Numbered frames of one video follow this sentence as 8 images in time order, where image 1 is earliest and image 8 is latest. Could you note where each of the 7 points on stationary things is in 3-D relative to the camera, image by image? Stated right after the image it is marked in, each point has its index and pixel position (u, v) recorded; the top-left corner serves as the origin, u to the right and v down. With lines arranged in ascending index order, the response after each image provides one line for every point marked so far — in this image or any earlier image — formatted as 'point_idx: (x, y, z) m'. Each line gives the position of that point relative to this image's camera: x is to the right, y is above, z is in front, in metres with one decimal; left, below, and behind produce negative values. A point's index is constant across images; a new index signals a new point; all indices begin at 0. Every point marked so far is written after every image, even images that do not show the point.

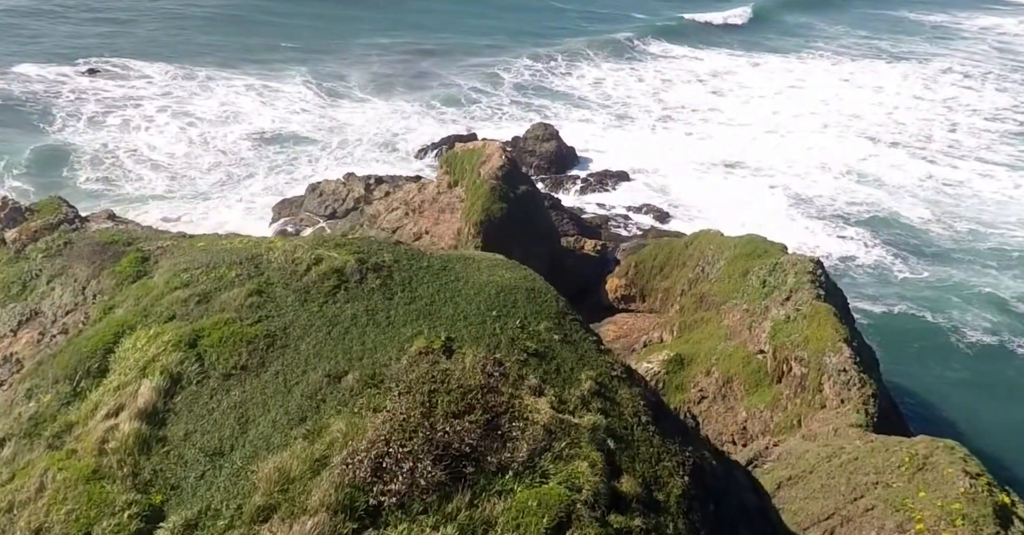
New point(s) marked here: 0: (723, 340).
0: (+4.2, -1.5, +17.7) m
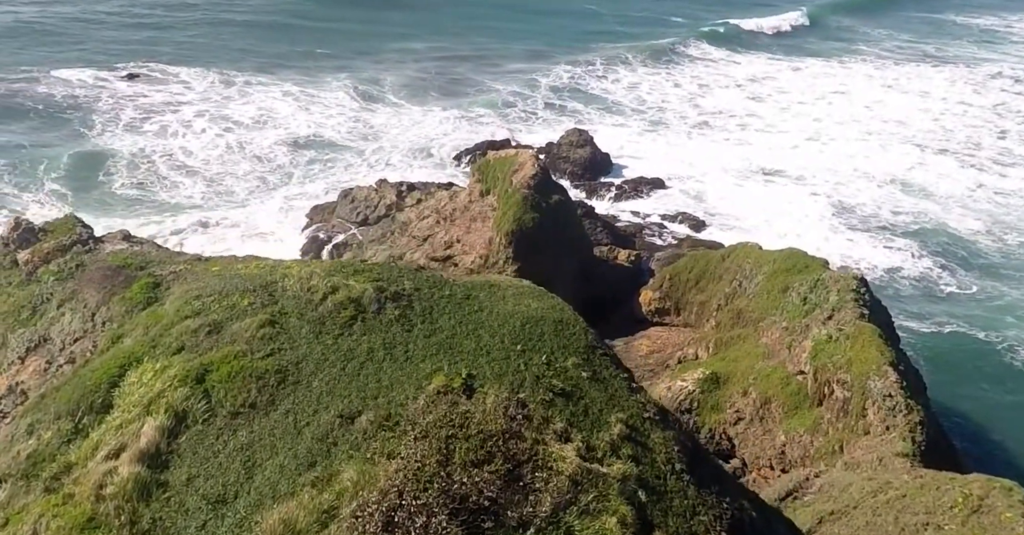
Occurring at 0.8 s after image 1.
0: (+4.8, -1.8, +17.1) m
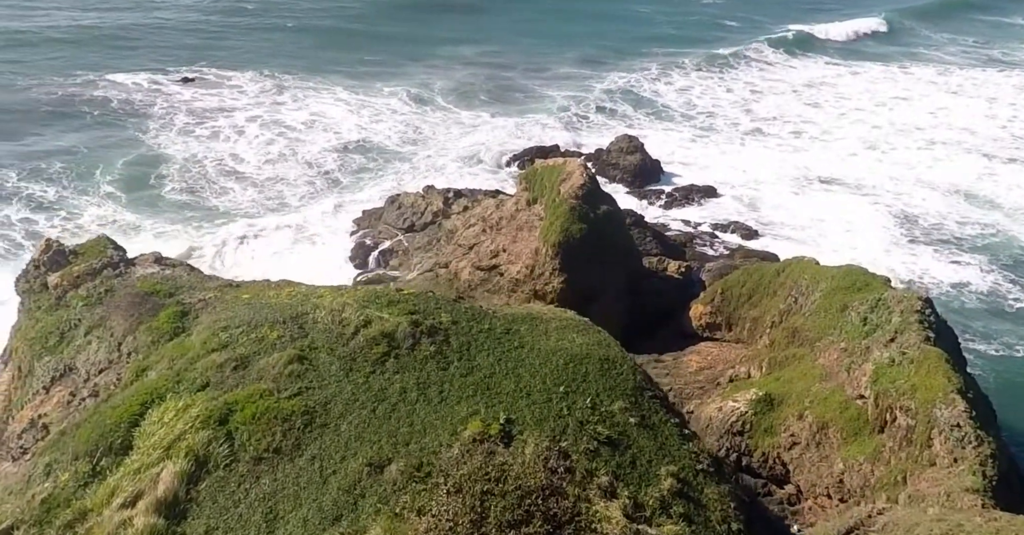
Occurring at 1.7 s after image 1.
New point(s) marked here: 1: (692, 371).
0: (+5.7, -2.1, +16.3) m
1: (+4.1, -2.3, +20.0) m
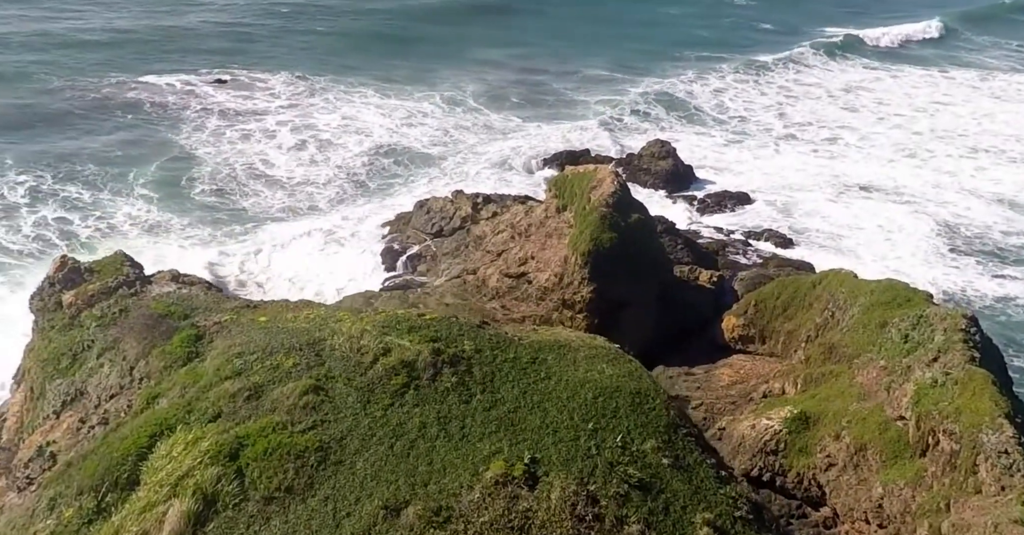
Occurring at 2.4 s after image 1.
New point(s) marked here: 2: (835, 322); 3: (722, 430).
0: (+6.2, -2.4, +15.8) m
1: (+4.7, -2.6, +19.5) m
2: (+6.8, -1.2, +18.7) m
3: (+4.1, -3.2, +17.3) m
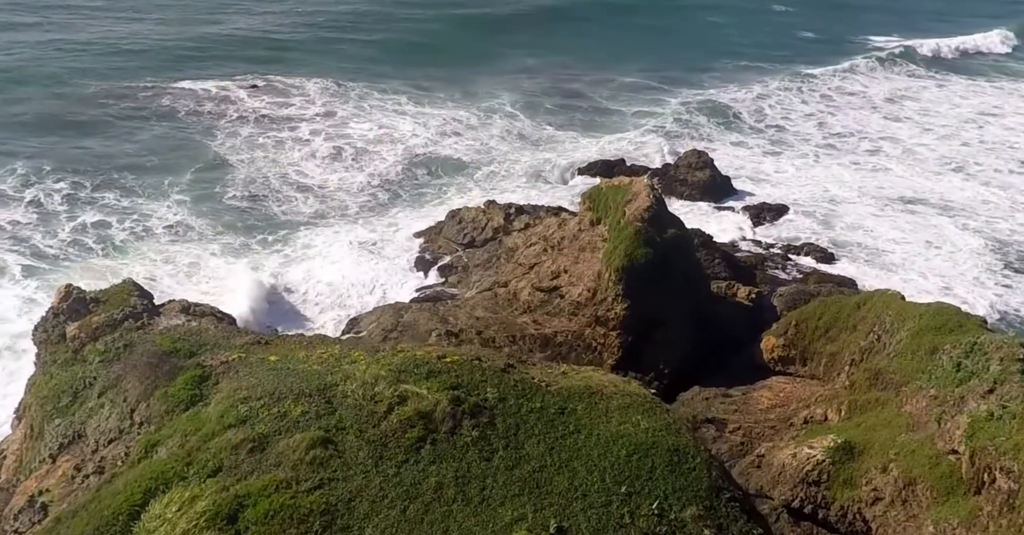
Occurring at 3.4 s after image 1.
0: (+6.7, -2.8, +15.0) m
1: (+5.3, -3.0, +18.7) m
2: (+7.5, -1.6, +17.8) m
3: (+4.7, -3.6, +16.6) m
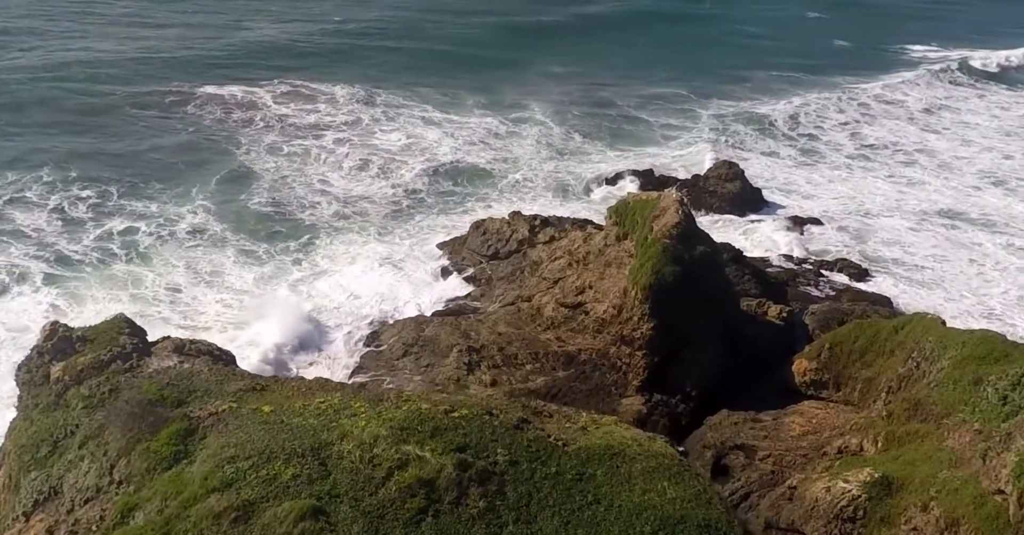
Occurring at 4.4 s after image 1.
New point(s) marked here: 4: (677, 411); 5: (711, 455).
0: (+7.0, -3.2, +14.2) m
1: (+5.8, -3.4, +17.9) m
2: (+7.9, -2.1, +17.0) m
3: (+5.1, -4.0, +15.8) m
4: (+3.7, -3.2, +19.6) m
5: (+4.0, -3.7, +17.5) m
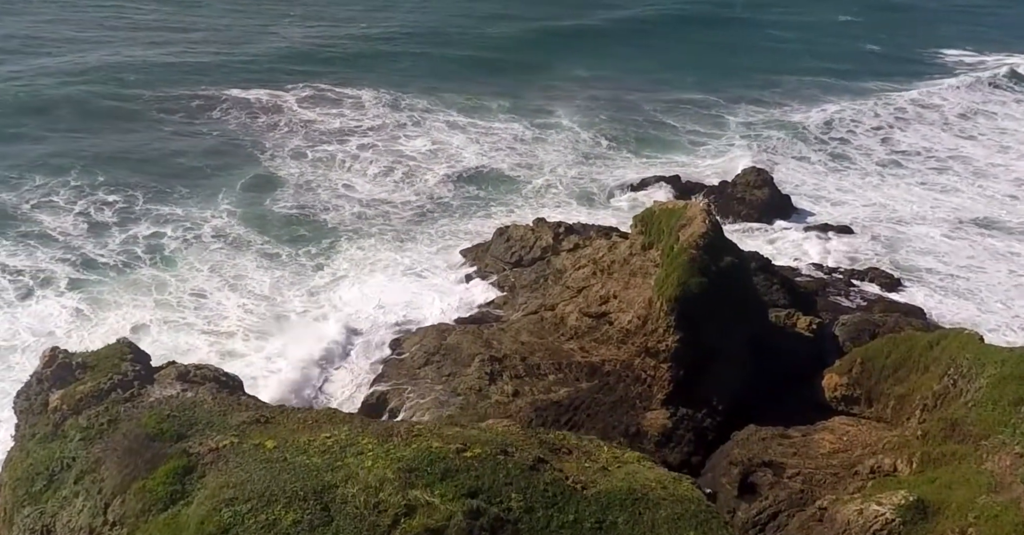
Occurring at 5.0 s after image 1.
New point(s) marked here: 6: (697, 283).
0: (+7.3, -3.5, +13.6) m
1: (+6.2, -3.7, +17.4) m
2: (+8.3, -2.3, +16.4) m
3: (+5.4, -4.3, +15.3) m
4: (+4.2, -3.4, +19.1) m
5: (+4.4, -4.0, +17.1) m
6: (+4.2, -0.4, +19.8) m
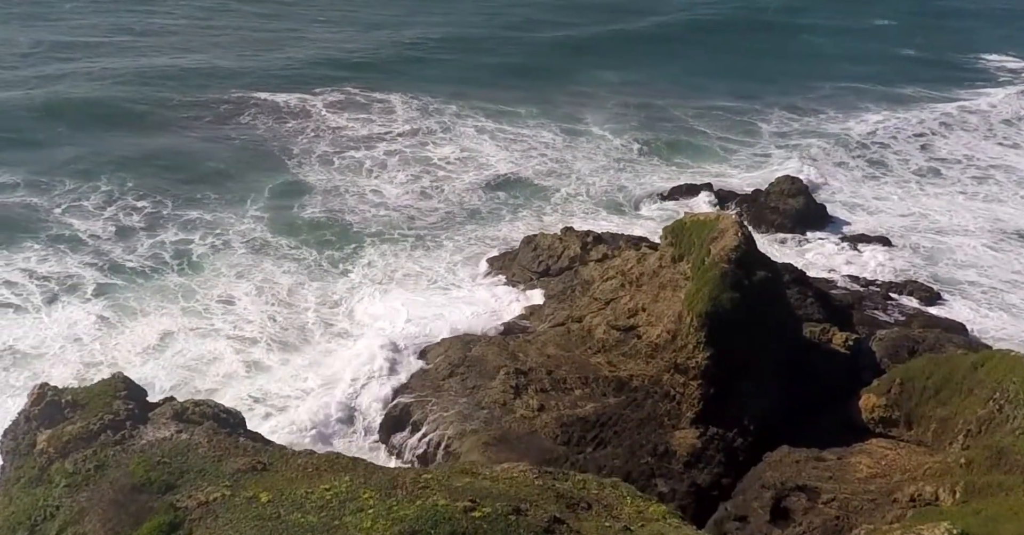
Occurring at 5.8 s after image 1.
0: (+7.6, -3.8, +12.8) m
1: (+6.6, -4.0, +16.7) m
2: (+8.7, -2.7, +15.6) m
3: (+5.8, -4.6, +14.6) m
4: (+4.7, -3.8, +18.5) m
5: (+4.8, -4.3, +16.4) m
6: (+4.7, -0.7, +19.1) m
